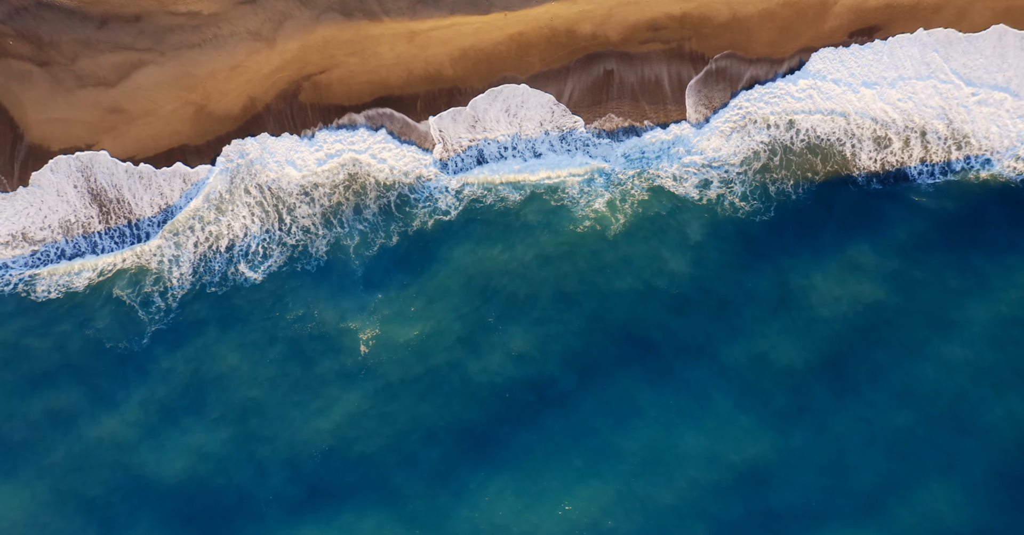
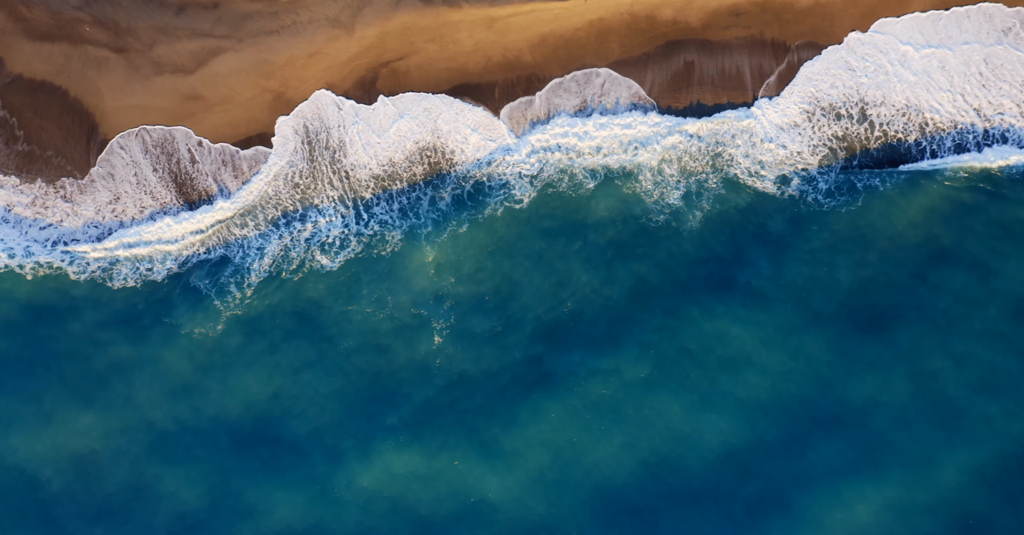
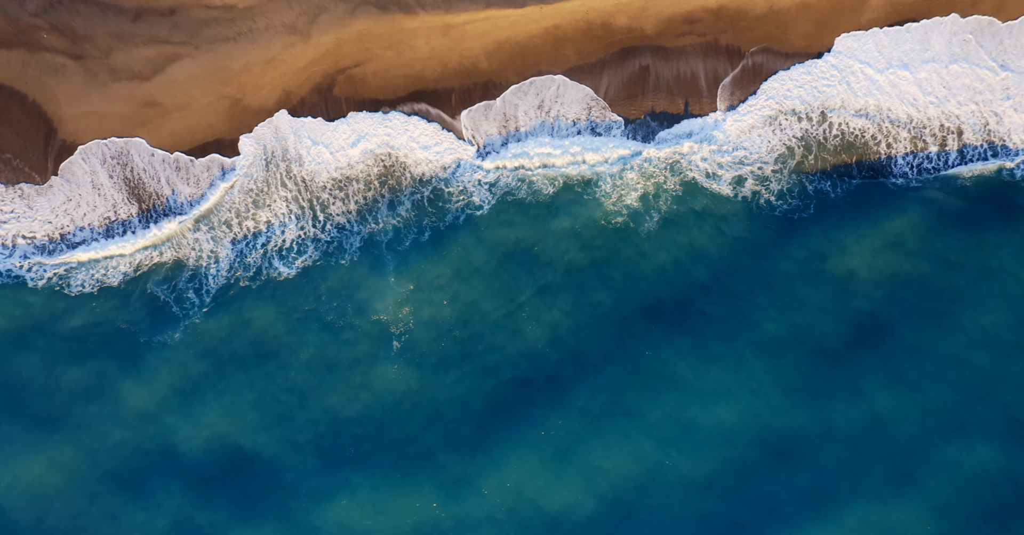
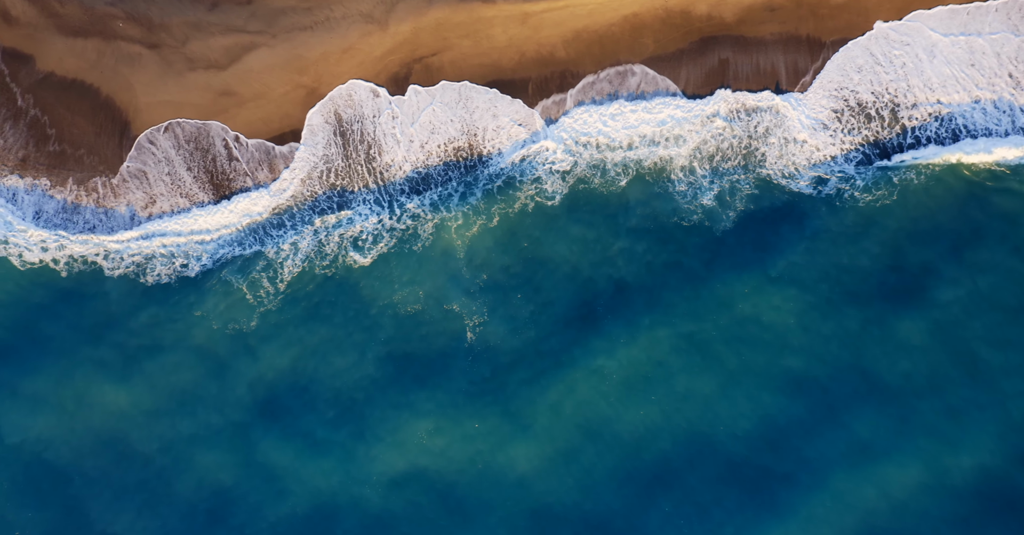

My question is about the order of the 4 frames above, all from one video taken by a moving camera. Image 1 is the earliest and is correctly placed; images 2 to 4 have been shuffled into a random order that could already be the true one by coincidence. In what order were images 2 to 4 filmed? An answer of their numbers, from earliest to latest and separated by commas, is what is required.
3, 2, 4
